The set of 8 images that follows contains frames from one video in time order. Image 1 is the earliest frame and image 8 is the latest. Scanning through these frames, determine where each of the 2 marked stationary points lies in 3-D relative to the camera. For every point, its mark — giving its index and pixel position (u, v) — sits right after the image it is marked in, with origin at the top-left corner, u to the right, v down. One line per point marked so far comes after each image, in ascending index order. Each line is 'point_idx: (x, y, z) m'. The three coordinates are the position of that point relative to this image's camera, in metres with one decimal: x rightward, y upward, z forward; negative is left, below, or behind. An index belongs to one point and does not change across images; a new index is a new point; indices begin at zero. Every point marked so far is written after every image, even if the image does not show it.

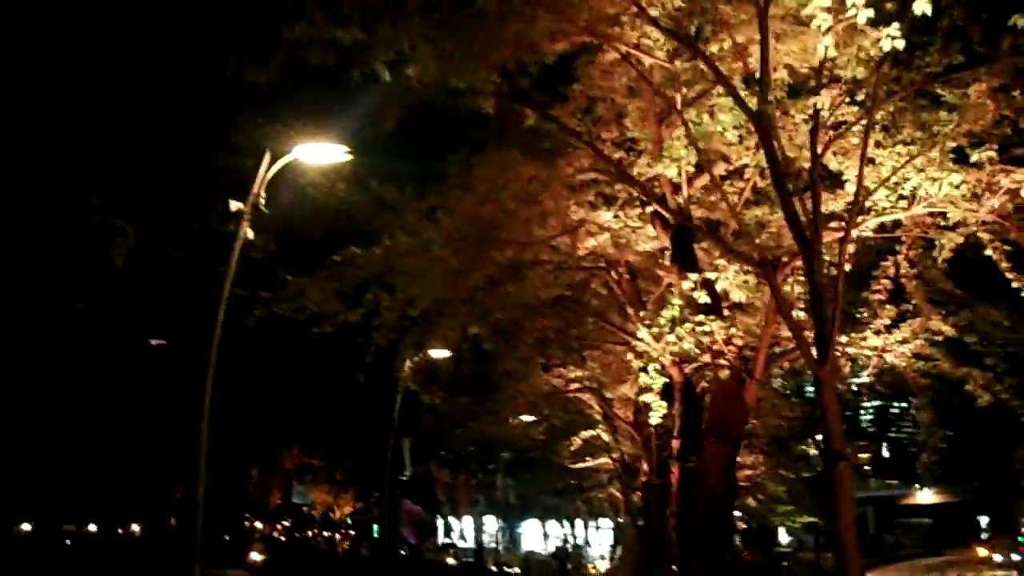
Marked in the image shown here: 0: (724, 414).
0: (+2.6, -1.5, +15.6) m
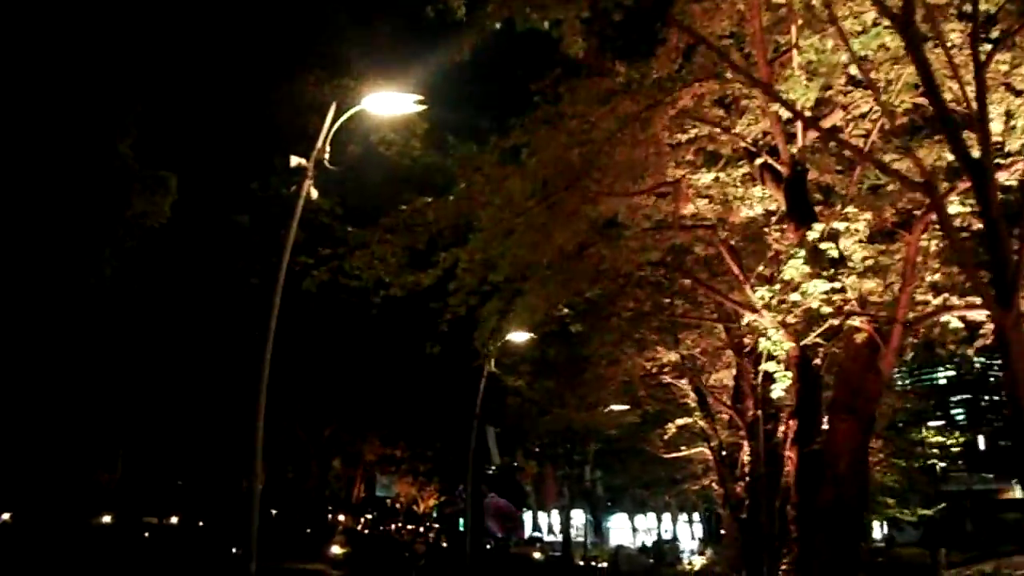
0: (+3.6, -1.0, +13.5) m
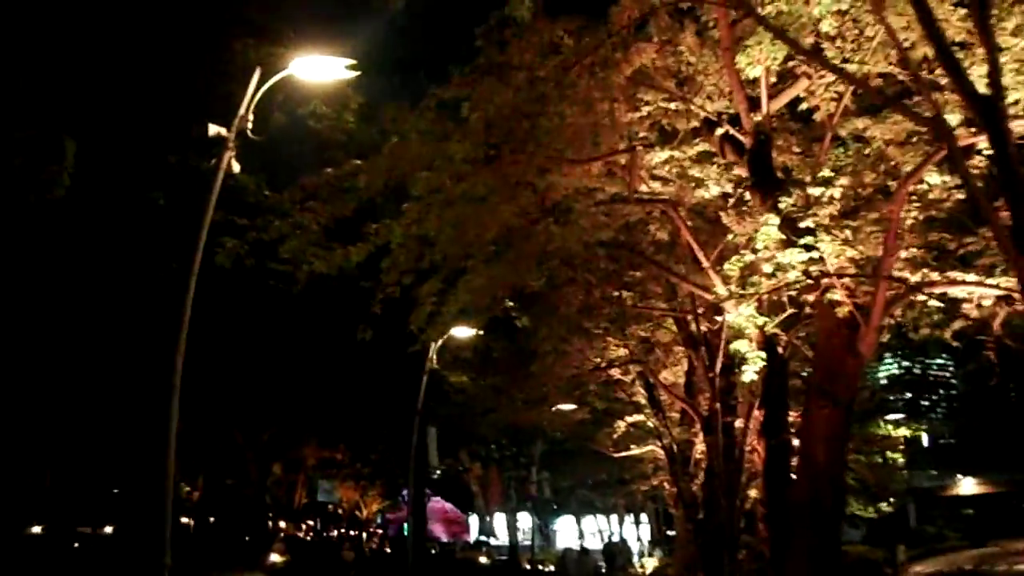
0: (+3.1, -0.8, +12.2) m
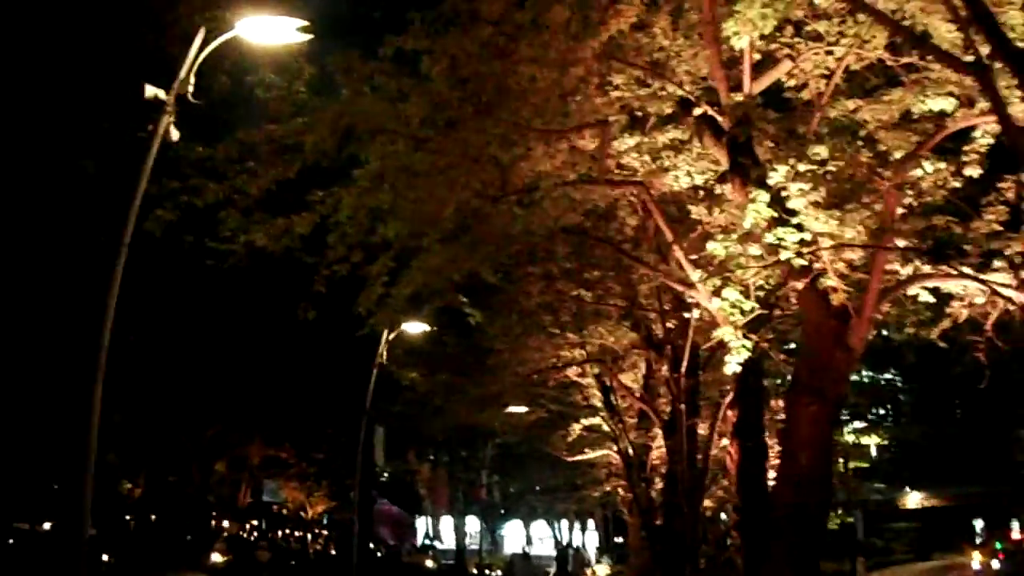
0: (+2.7, -0.7, +11.2) m
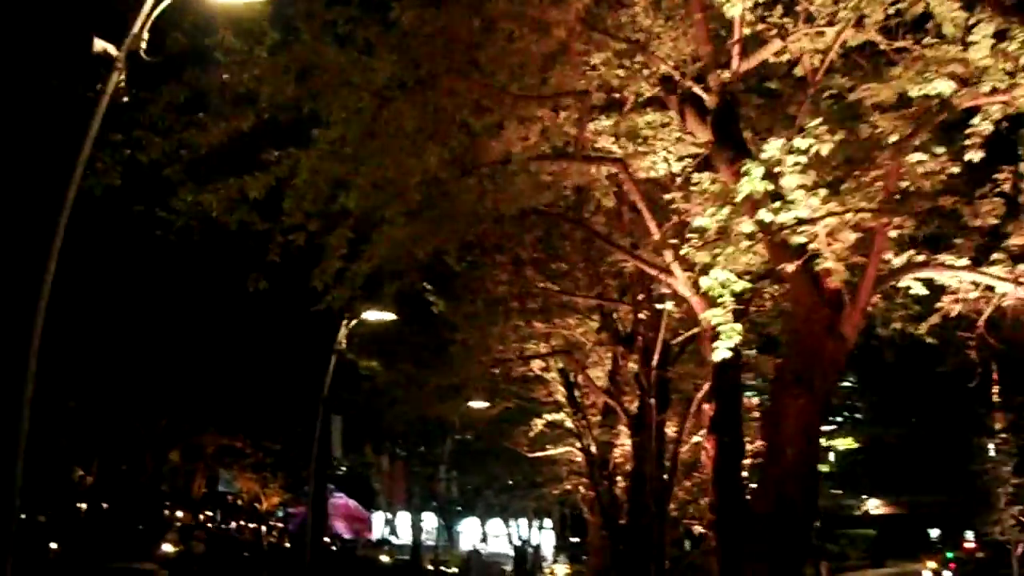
0: (+2.4, -0.5, +10.4) m
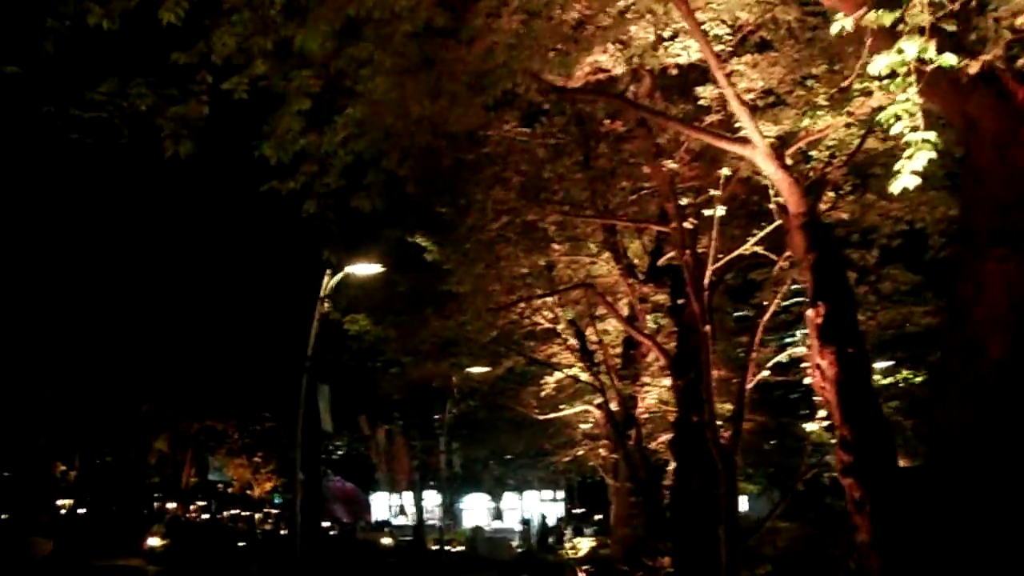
0: (+2.7, +0.5, +7.1) m
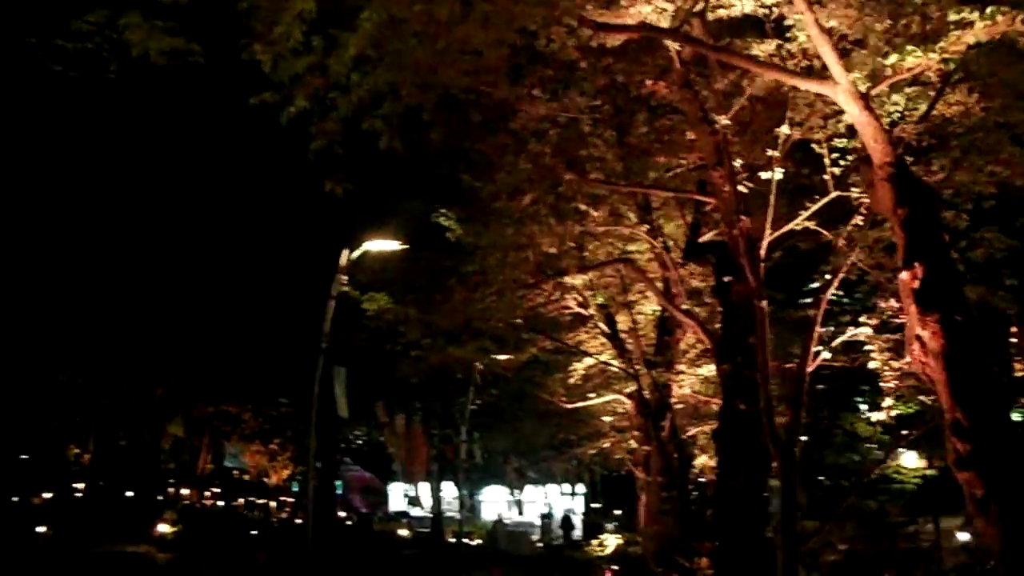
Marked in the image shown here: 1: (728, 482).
0: (+2.9, +0.7, +5.6) m
1: (+2.6, -2.3, +15.3) m
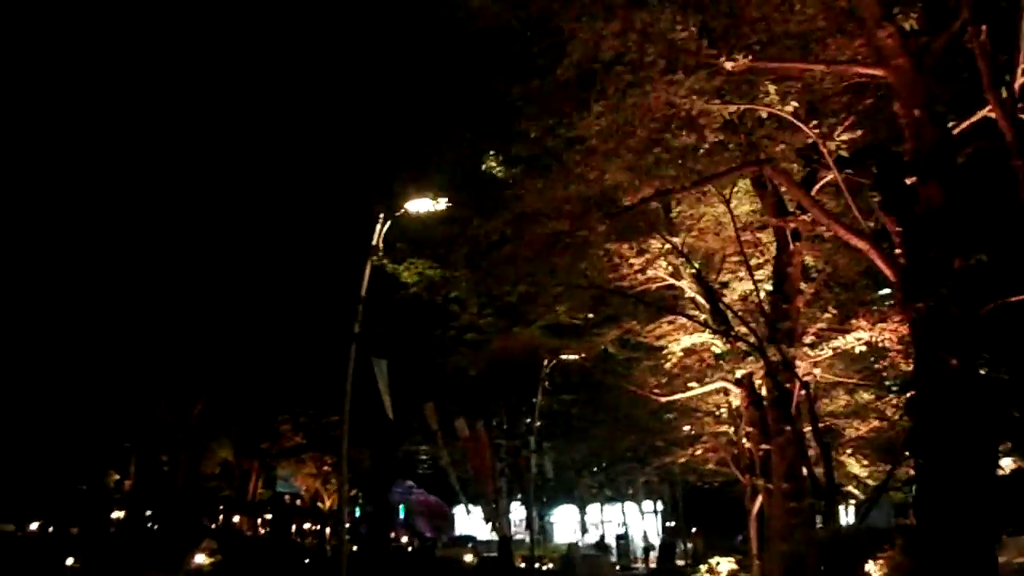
0: (+3.1, +1.7, +0.5) m
1: (+3.4, -1.5, +10.2) m
